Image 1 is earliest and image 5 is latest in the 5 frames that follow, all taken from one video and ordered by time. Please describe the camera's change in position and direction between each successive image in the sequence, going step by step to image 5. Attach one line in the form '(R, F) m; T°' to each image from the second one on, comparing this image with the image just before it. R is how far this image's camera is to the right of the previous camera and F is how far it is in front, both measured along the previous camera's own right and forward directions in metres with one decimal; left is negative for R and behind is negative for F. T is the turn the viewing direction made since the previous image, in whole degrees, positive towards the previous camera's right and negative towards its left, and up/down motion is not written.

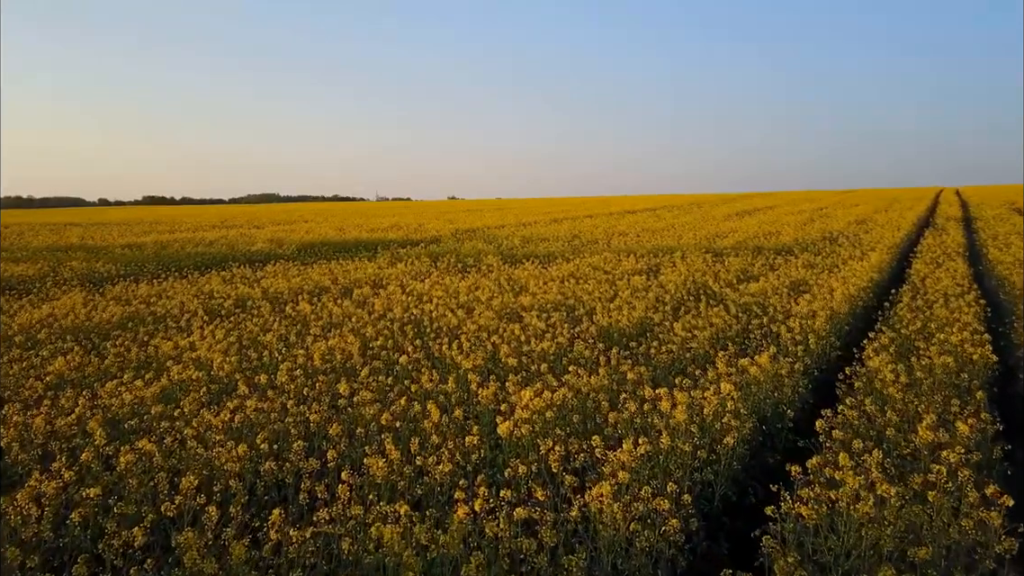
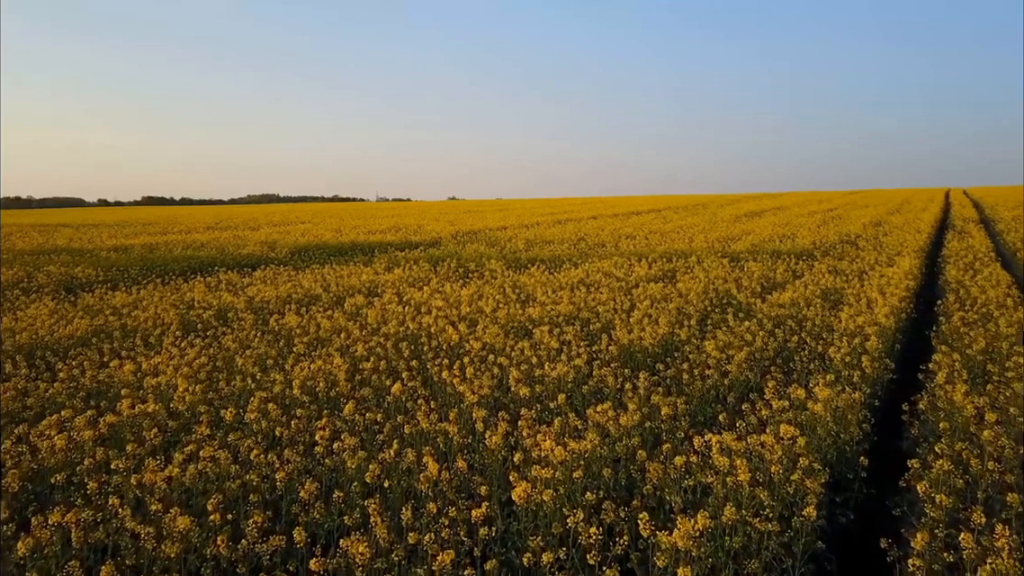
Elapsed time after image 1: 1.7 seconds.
(-0.1, +1.0) m; 0°
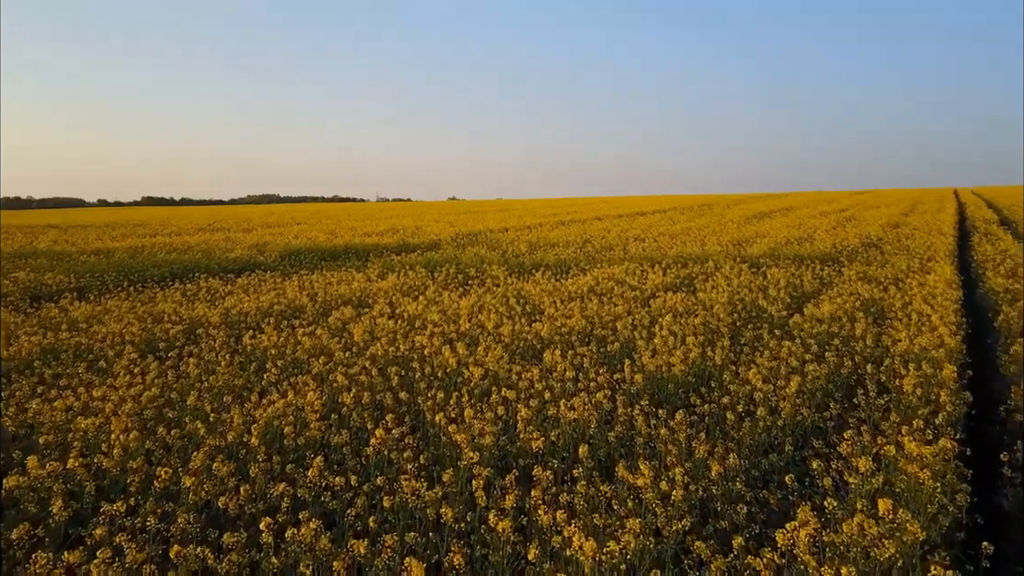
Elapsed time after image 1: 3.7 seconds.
(-0.1, +1.1) m; 0°
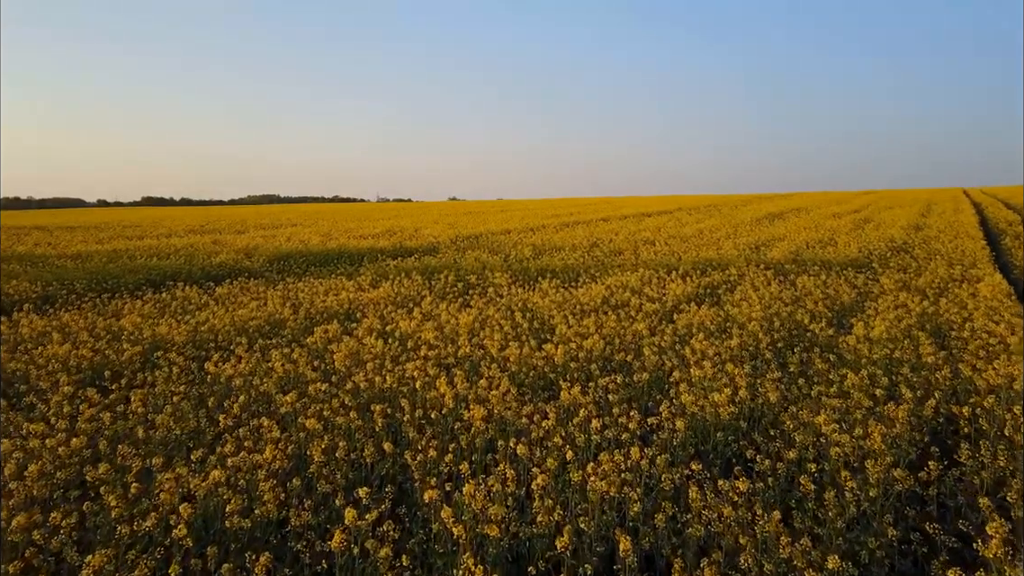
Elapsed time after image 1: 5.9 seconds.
(-0.1, +1.2) m; 0°
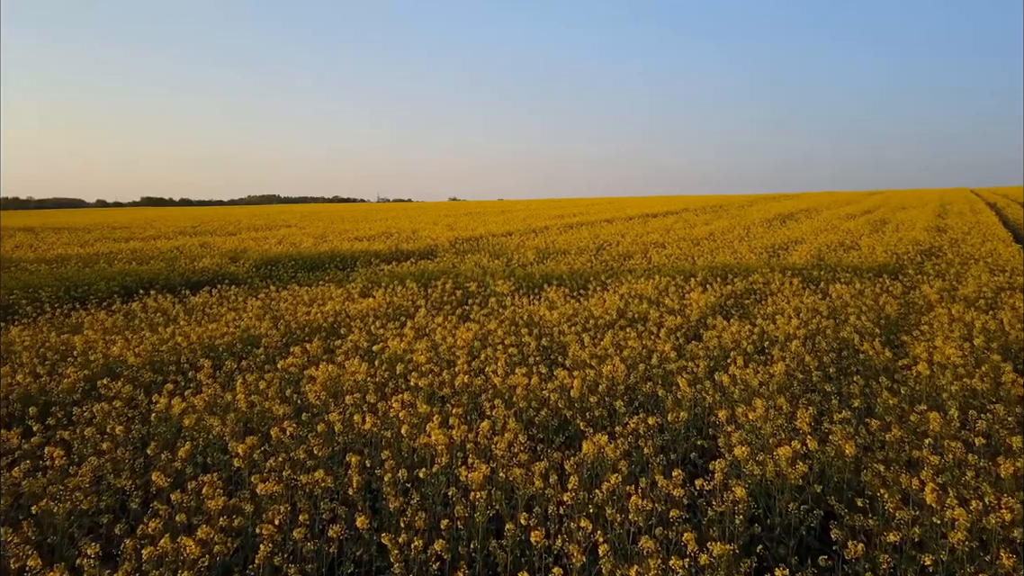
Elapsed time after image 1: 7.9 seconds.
(-0.1, +1.1) m; 0°
